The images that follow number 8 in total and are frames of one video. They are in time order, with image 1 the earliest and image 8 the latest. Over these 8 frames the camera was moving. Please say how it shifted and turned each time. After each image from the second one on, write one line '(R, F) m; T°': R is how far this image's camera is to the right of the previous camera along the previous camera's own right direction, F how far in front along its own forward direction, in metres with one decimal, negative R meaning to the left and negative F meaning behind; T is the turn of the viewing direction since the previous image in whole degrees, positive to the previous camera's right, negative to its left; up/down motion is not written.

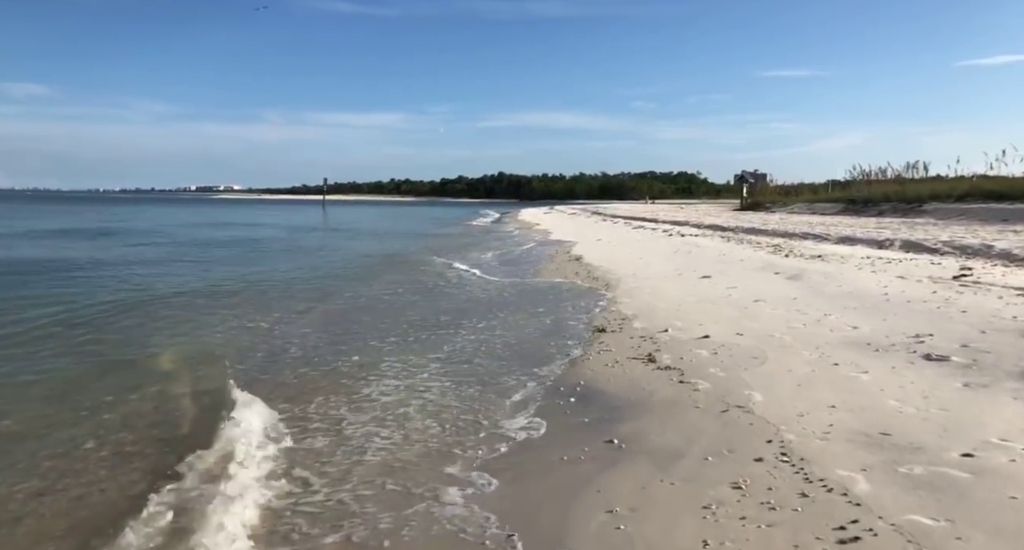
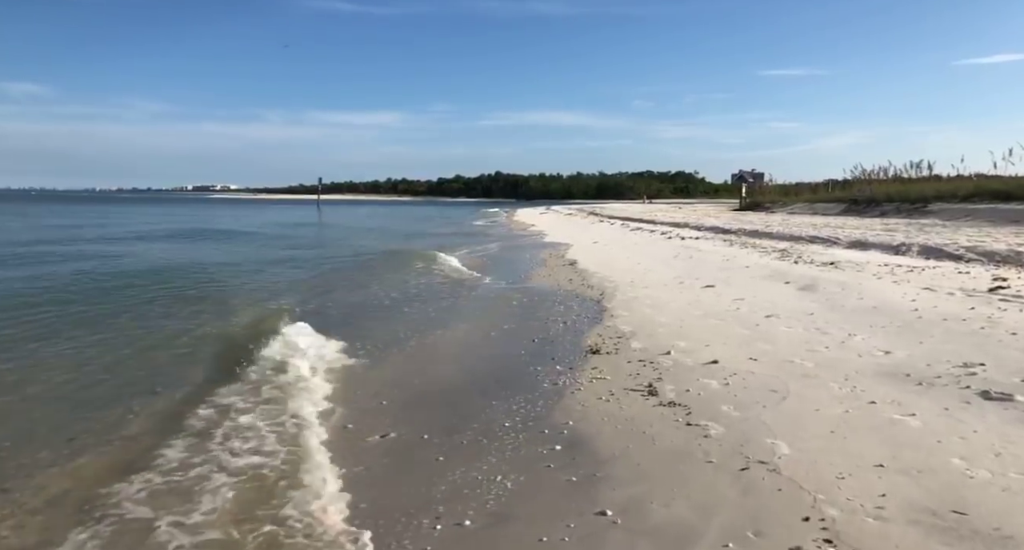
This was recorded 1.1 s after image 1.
(+0.2, +1.0) m; 0°
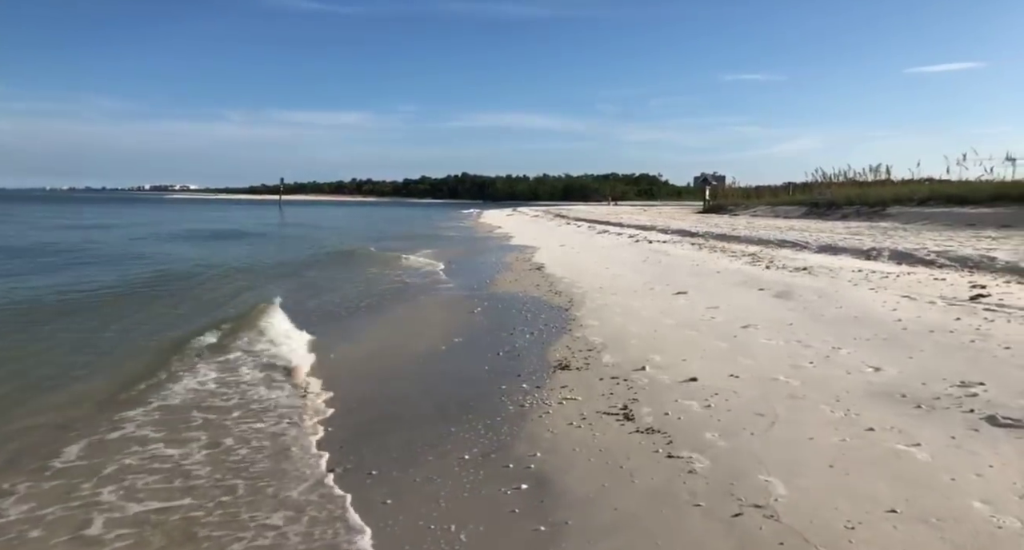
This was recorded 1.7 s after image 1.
(+0.1, +0.6) m; +3°
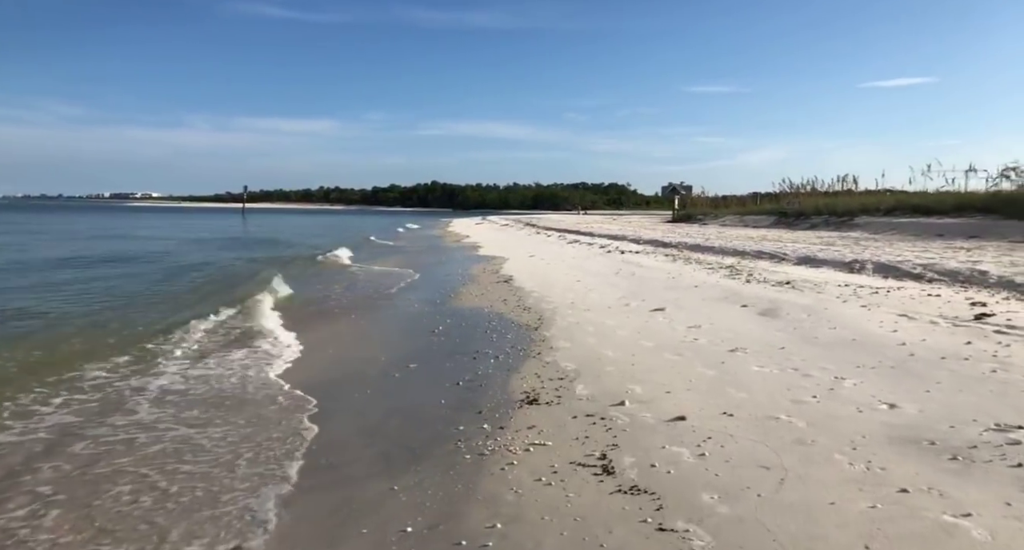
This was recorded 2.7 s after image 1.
(+0.1, +0.9) m; +3°
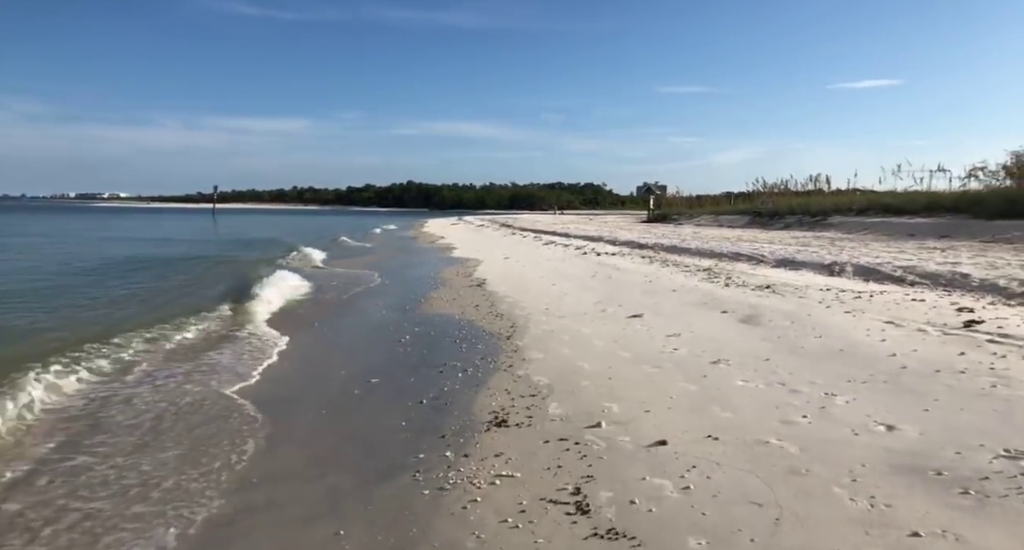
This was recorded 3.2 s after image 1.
(+0.1, +0.5) m; +2°
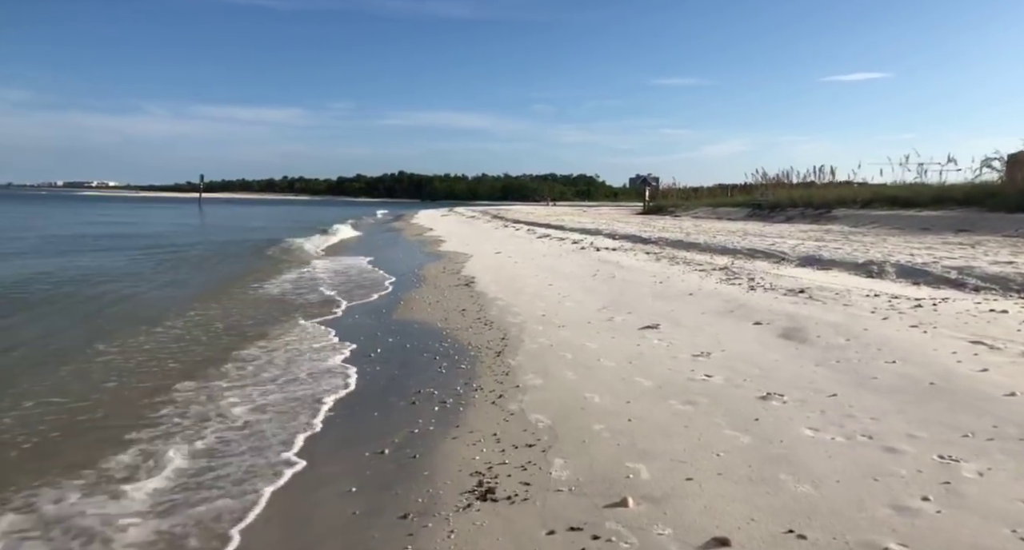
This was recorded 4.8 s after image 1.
(0.0, +1.6) m; +1°
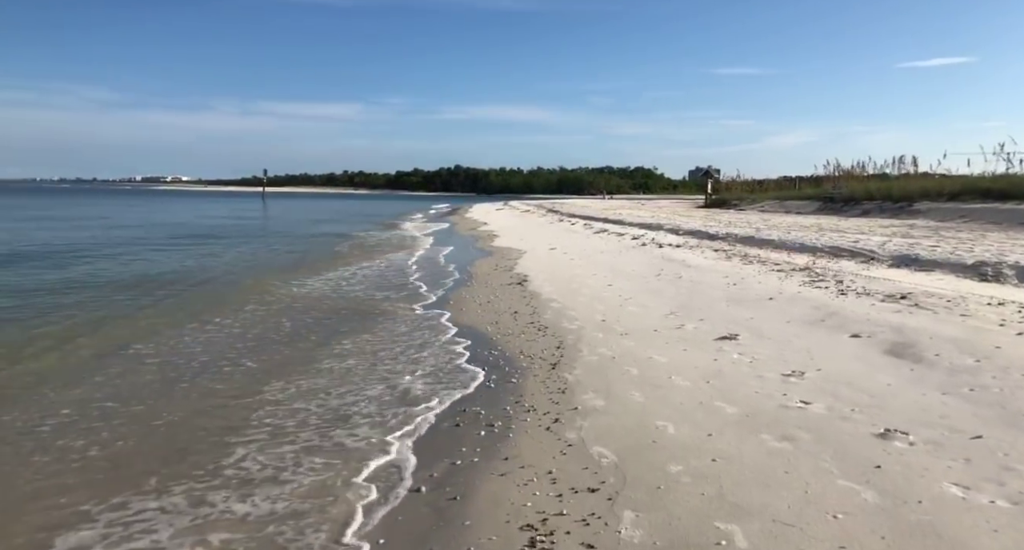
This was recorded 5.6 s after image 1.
(0.0, +0.8) m; -5°
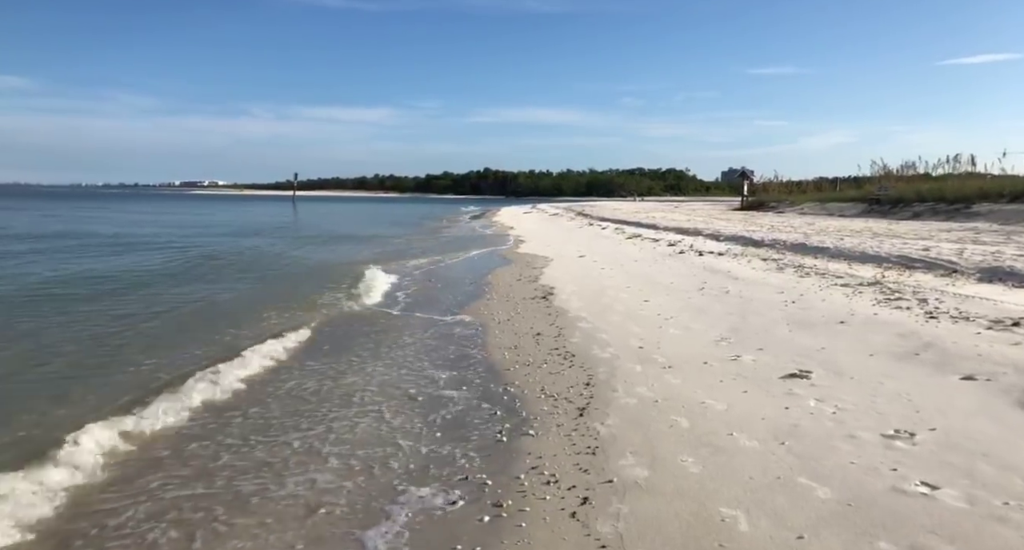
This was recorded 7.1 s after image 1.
(+0.1, +1.3) m; -3°
